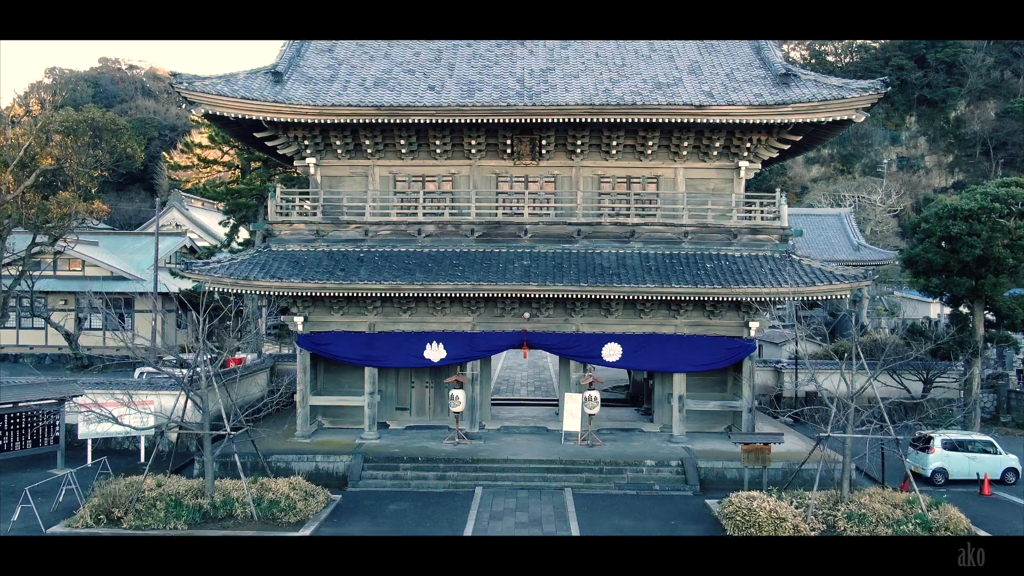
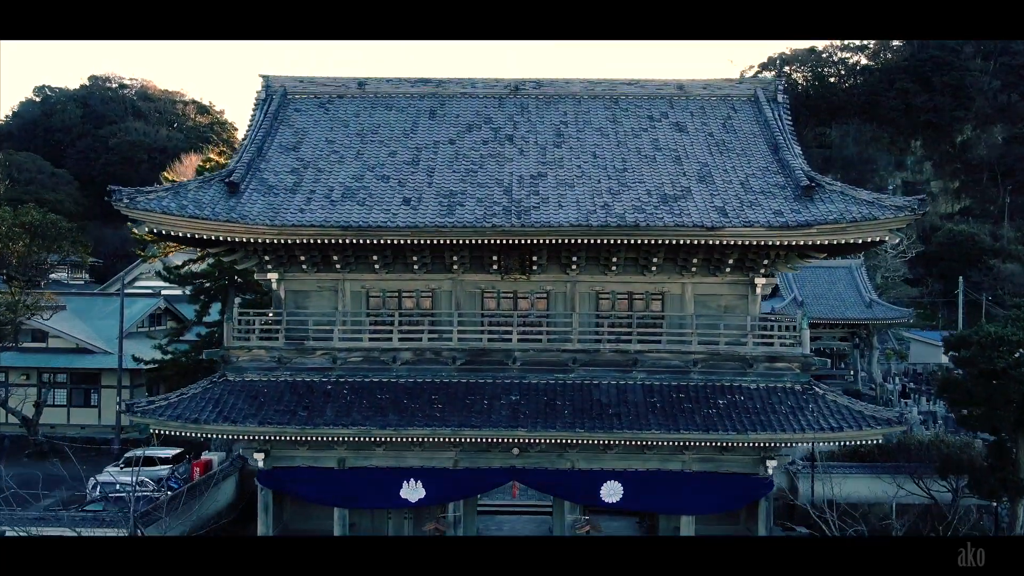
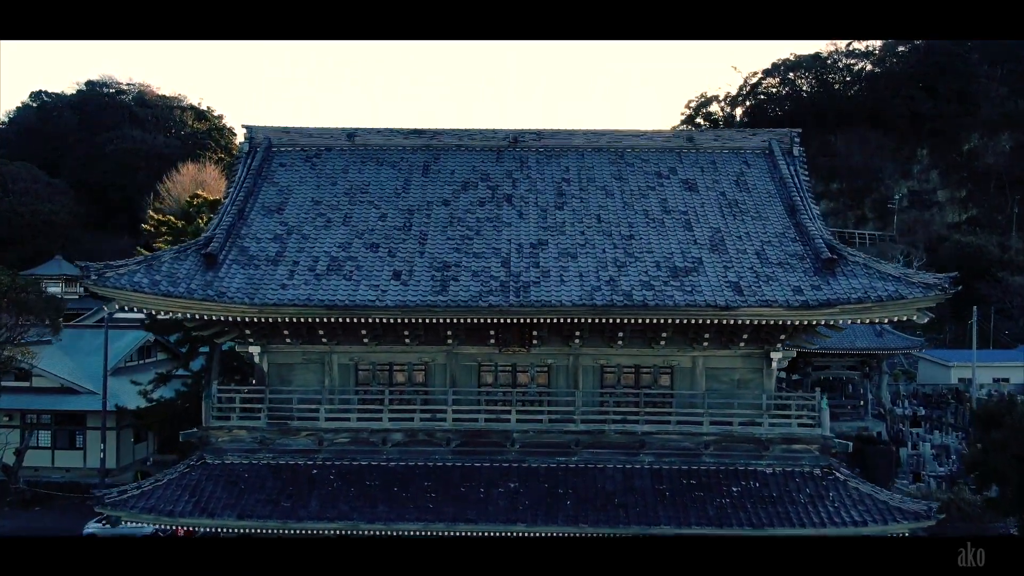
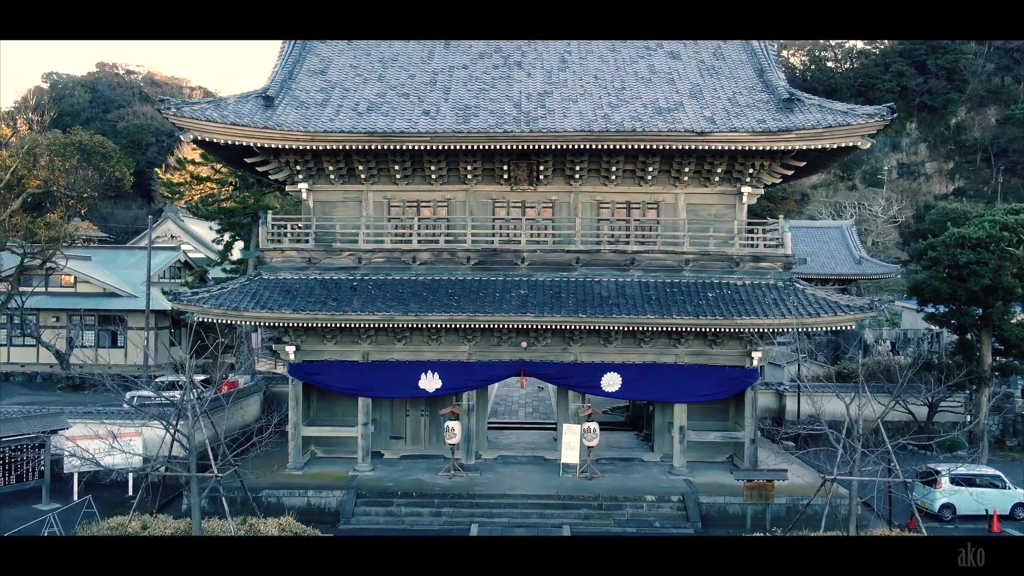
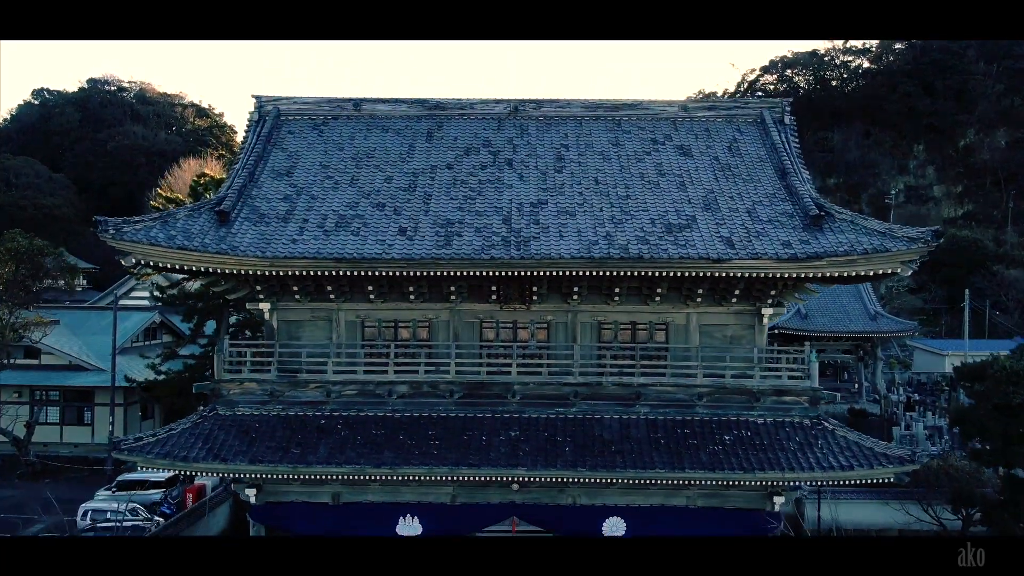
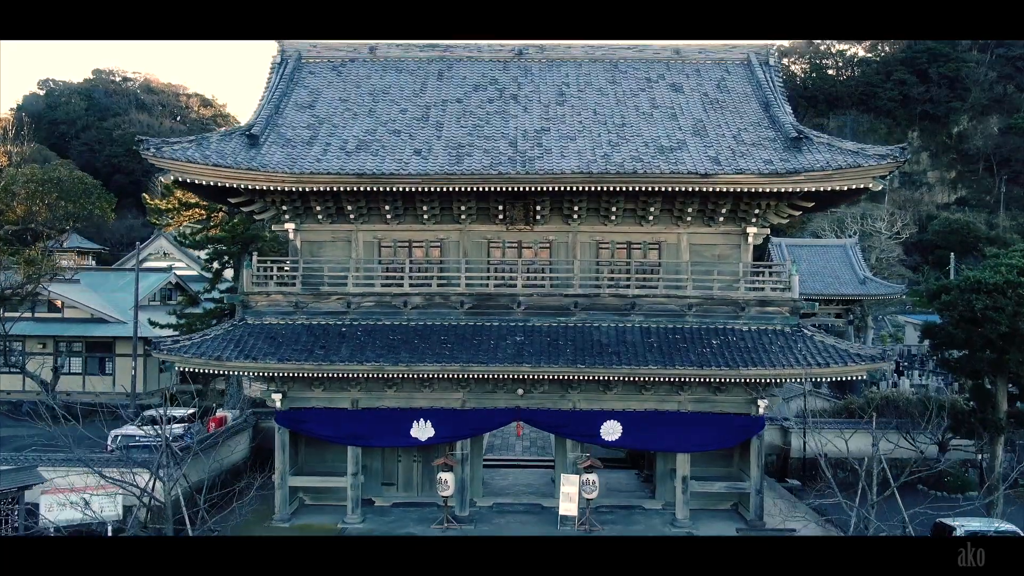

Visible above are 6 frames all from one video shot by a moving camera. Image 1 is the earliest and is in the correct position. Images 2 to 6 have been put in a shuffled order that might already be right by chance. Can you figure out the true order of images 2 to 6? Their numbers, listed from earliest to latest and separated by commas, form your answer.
4, 6, 2, 5, 3
